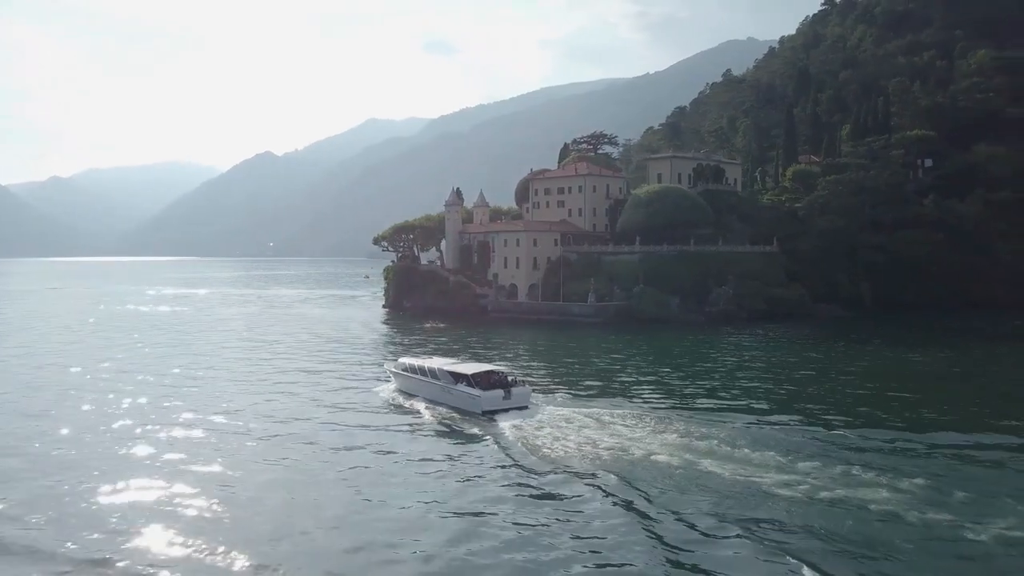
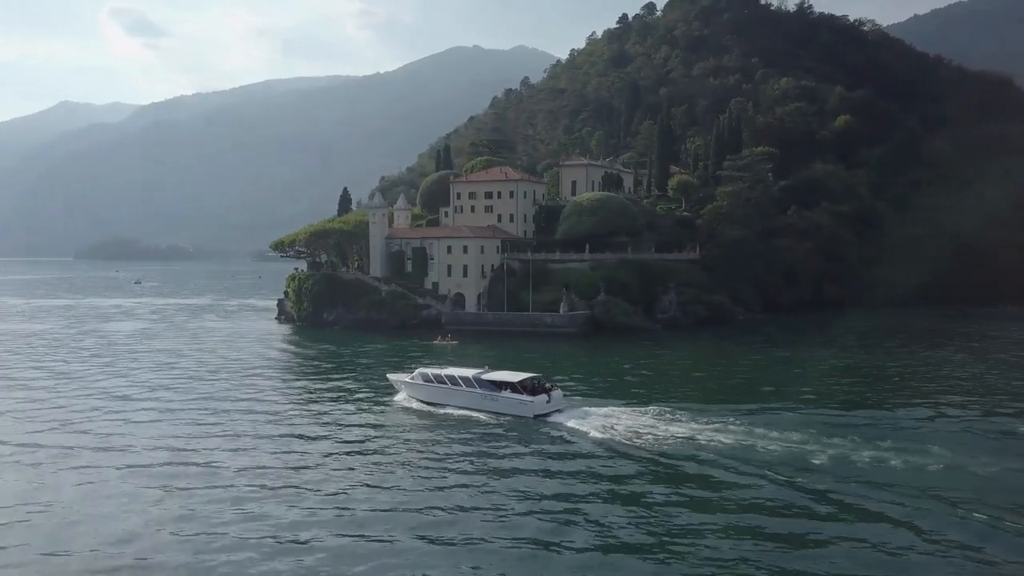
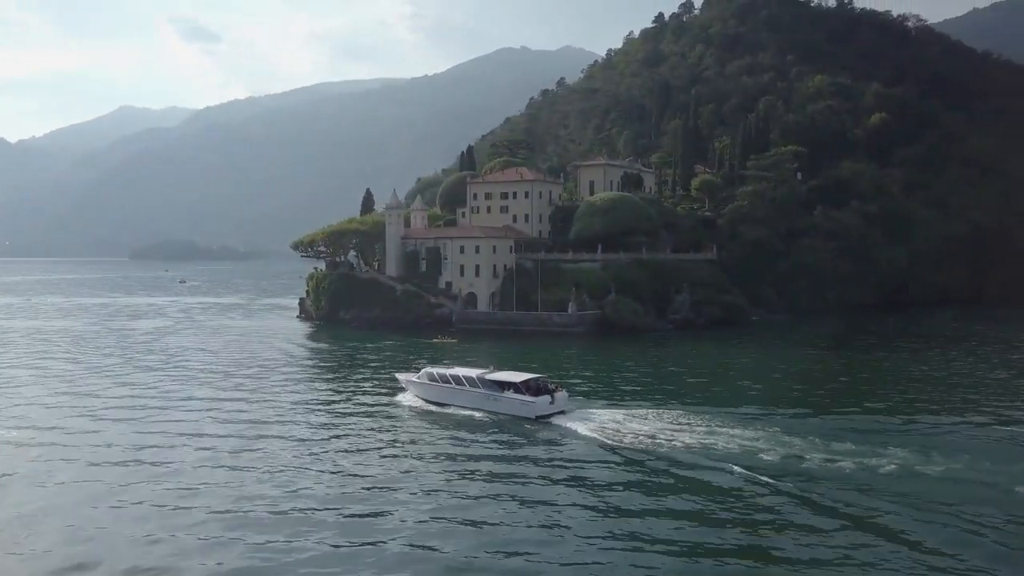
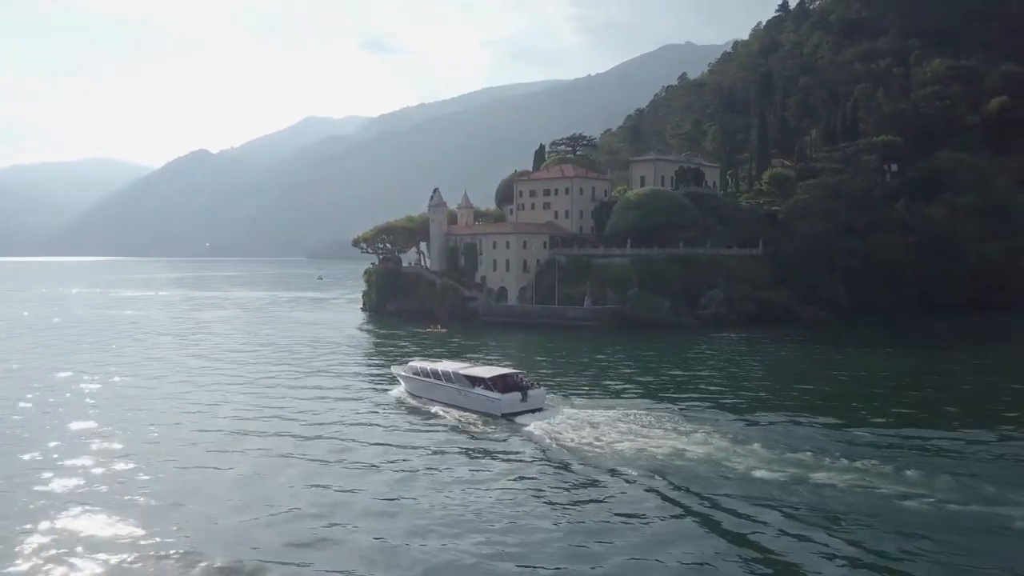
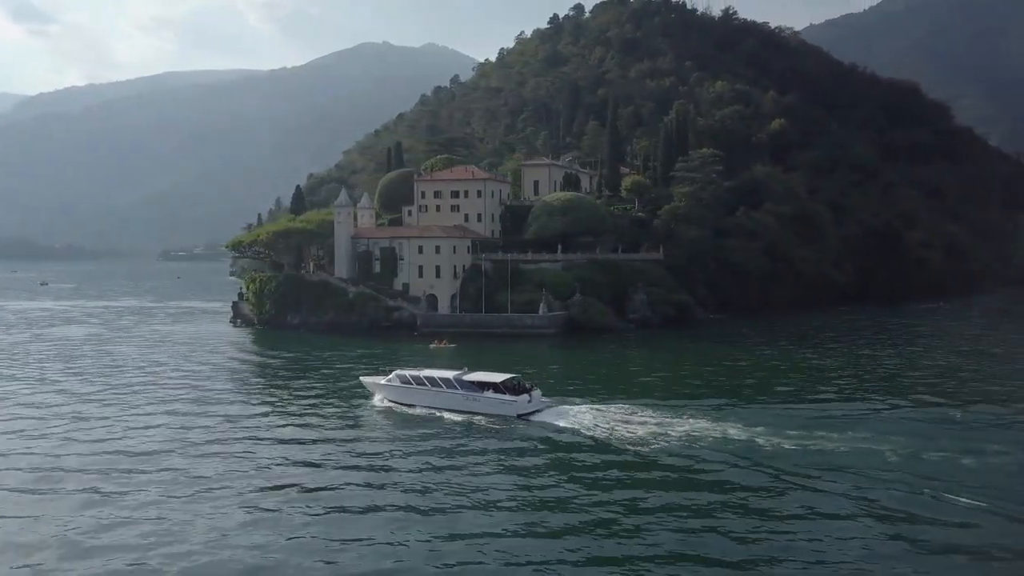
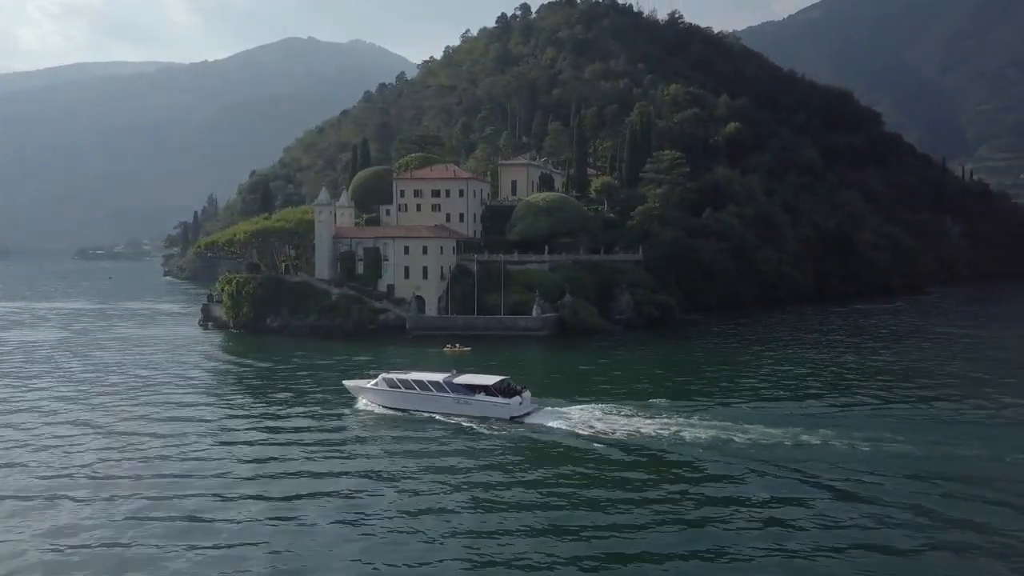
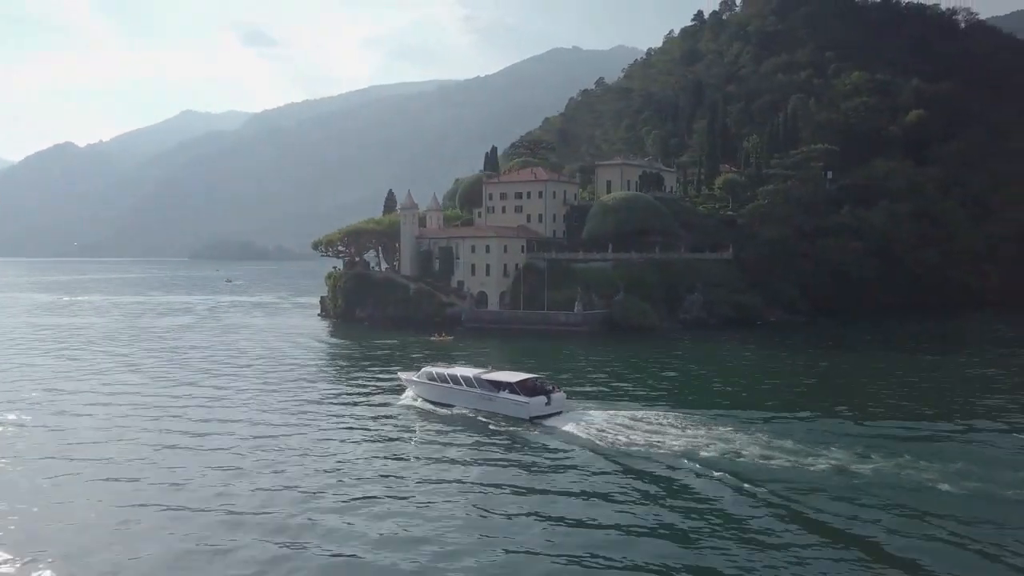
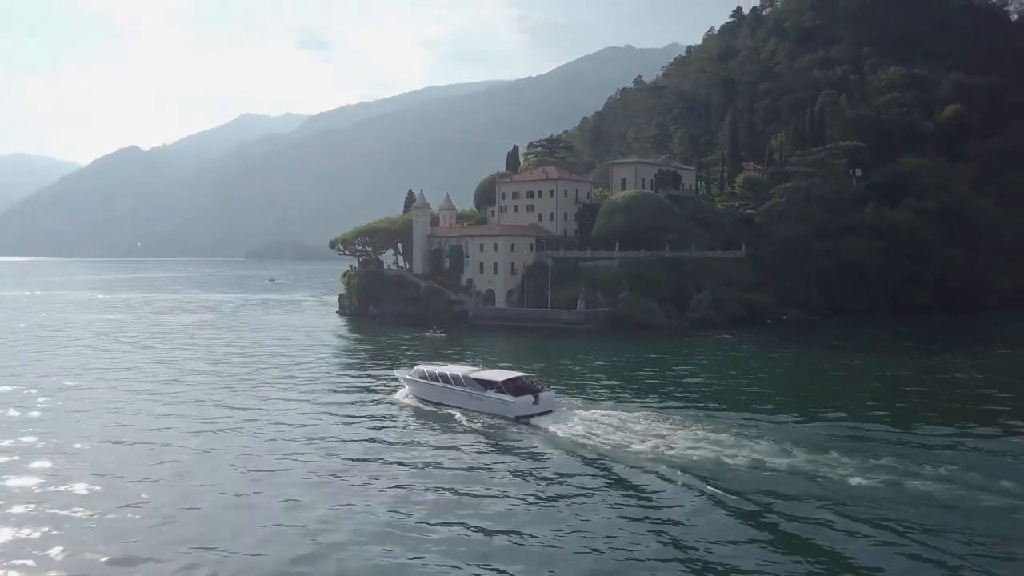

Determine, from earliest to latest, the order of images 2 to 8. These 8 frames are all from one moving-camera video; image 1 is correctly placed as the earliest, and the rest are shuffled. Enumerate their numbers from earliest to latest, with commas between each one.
4, 8, 7, 3, 2, 5, 6
